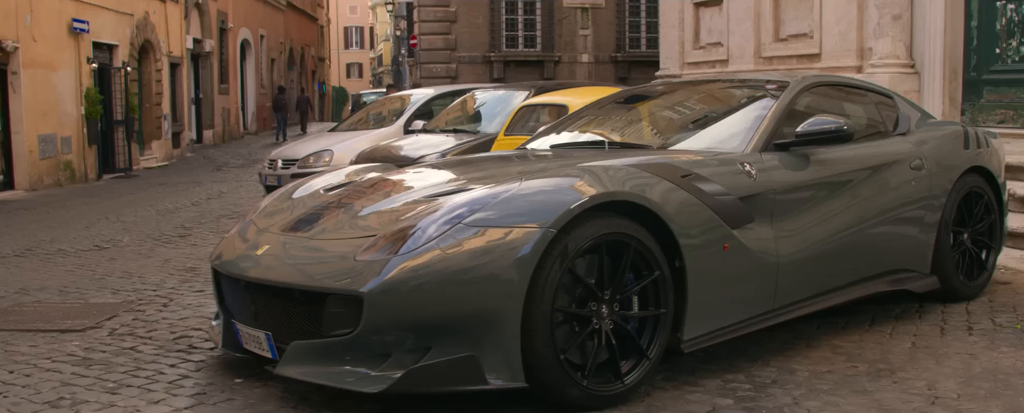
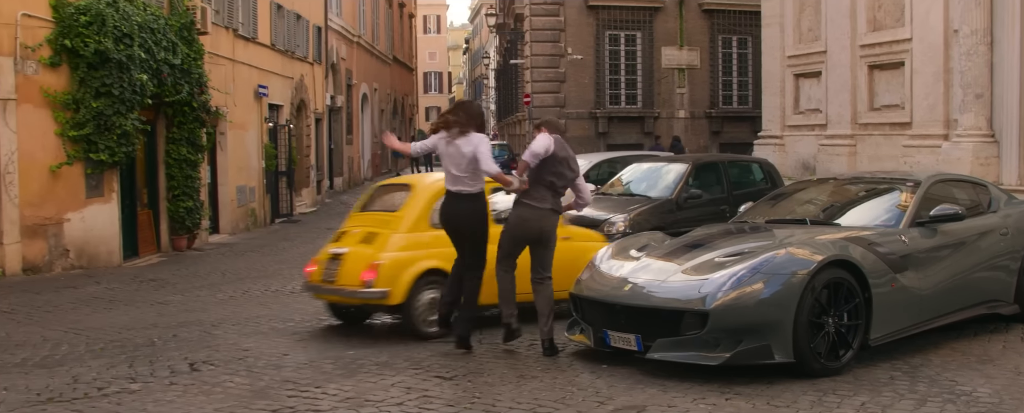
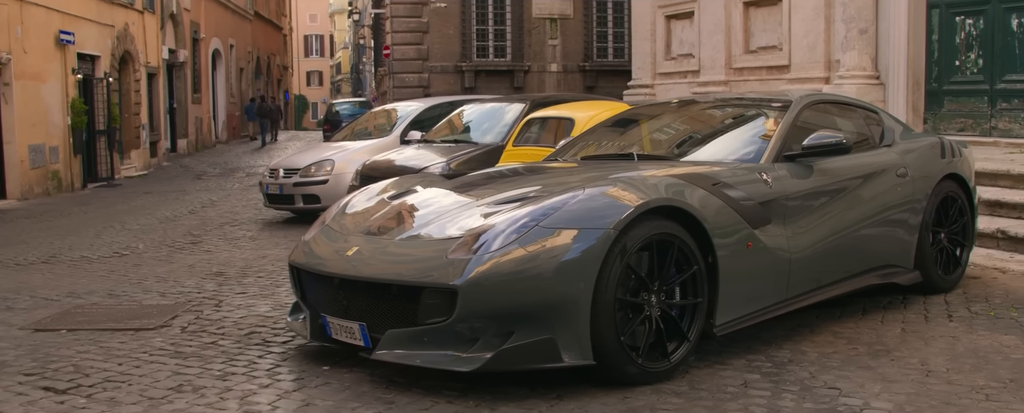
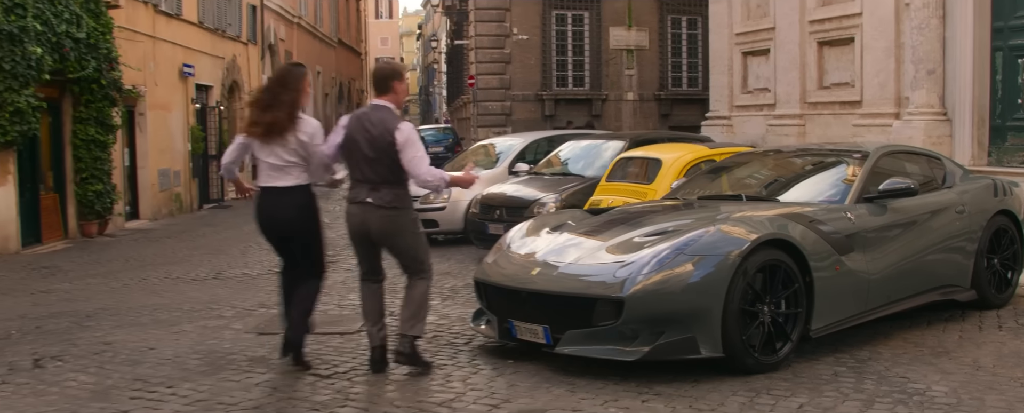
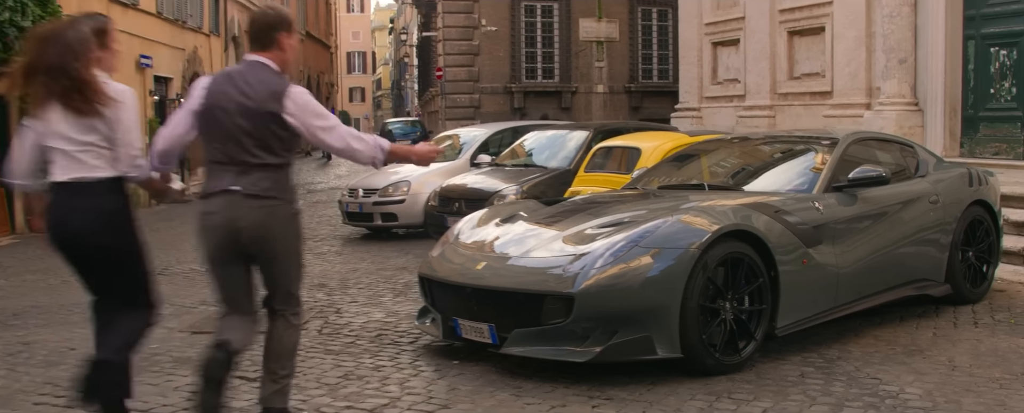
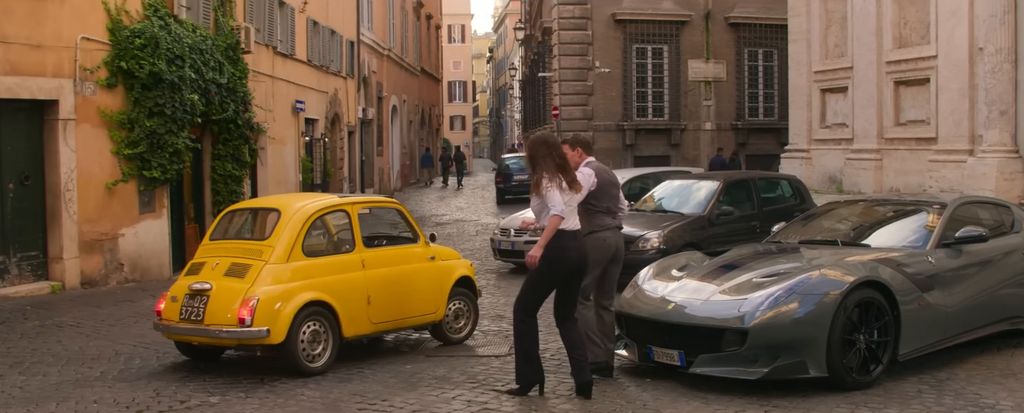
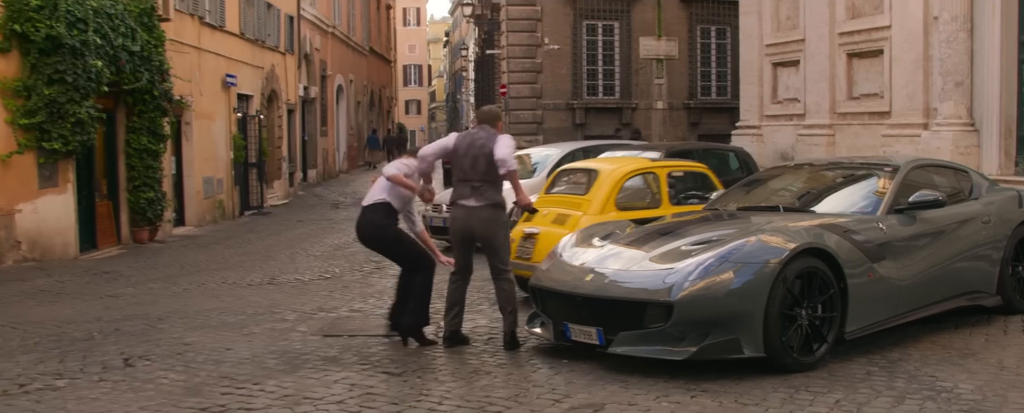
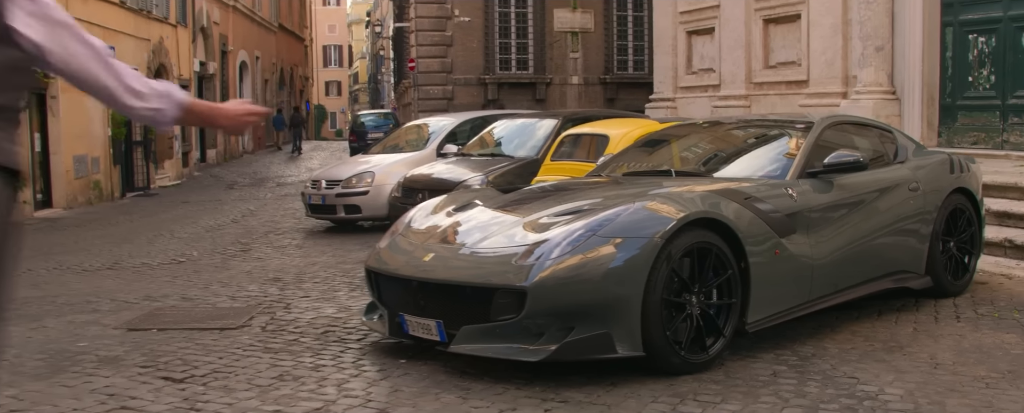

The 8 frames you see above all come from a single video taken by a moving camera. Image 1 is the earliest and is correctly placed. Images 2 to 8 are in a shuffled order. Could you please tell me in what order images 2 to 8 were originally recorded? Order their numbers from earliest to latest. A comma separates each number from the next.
3, 8, 5, 4, 7, 2, 6
